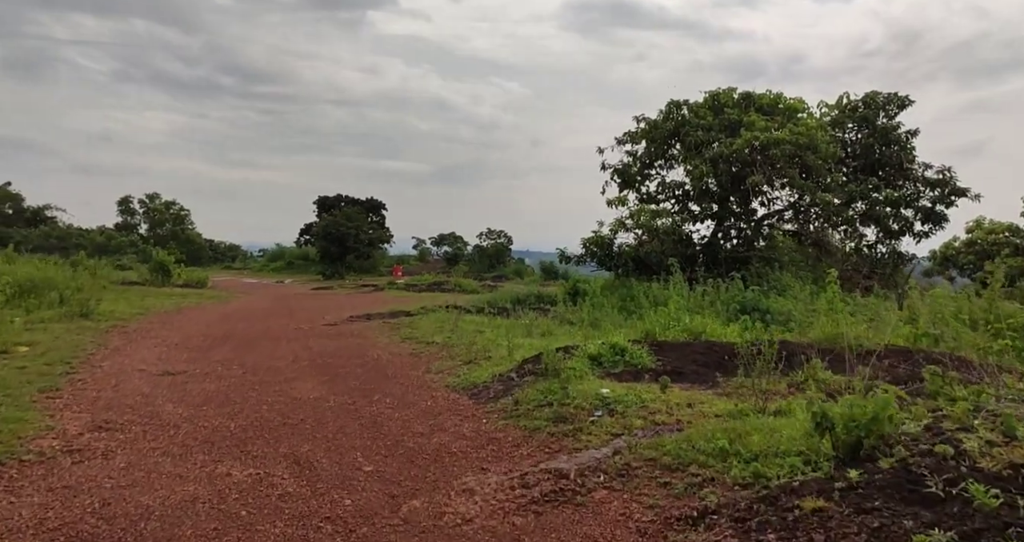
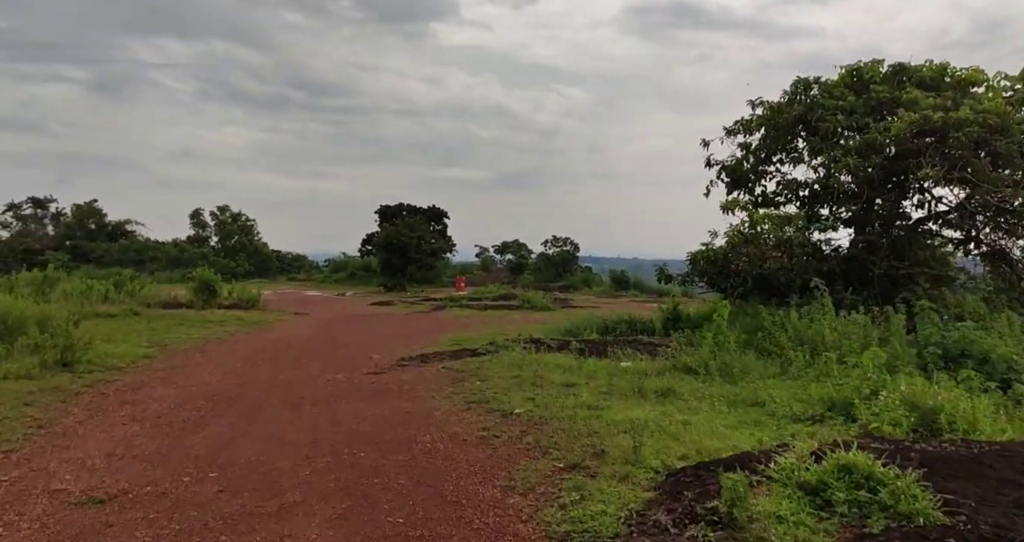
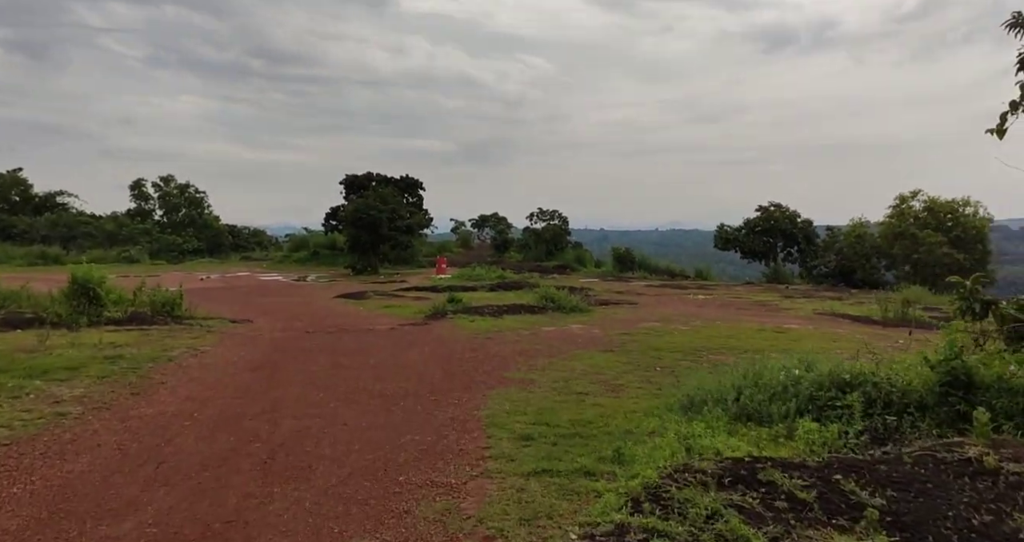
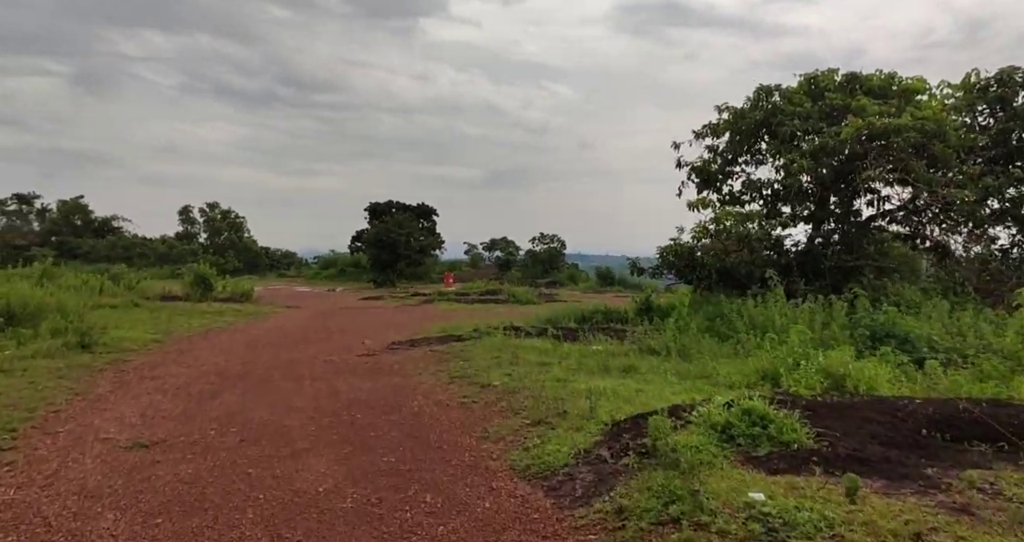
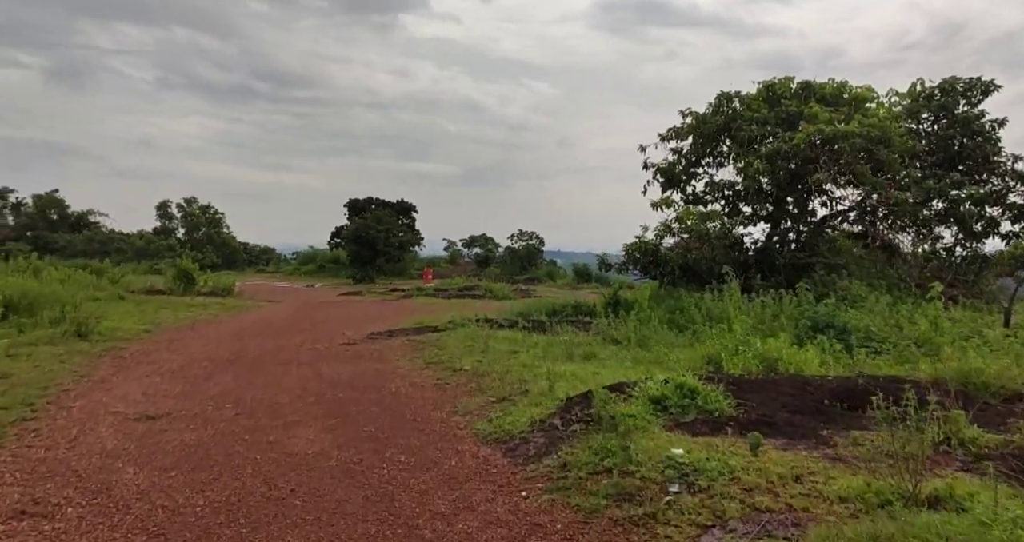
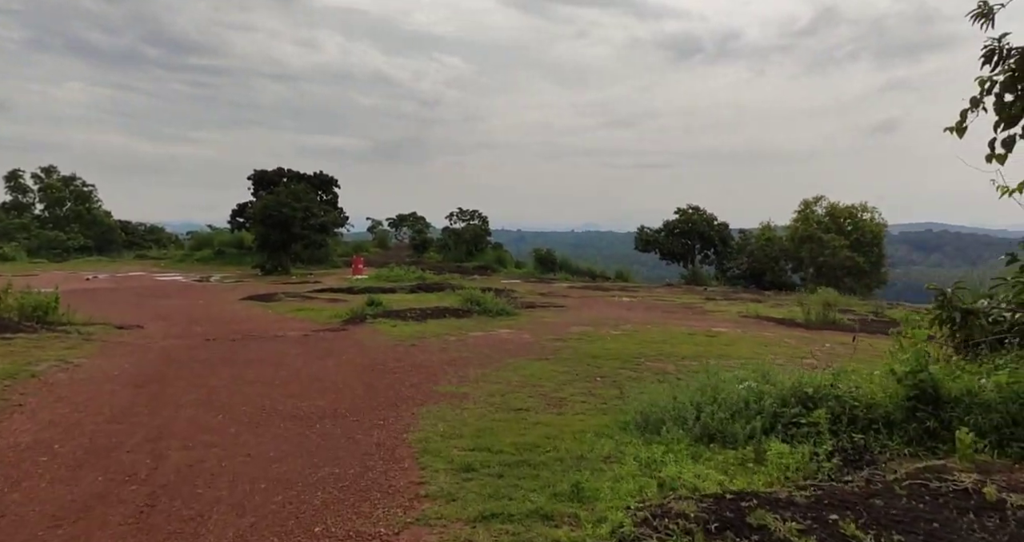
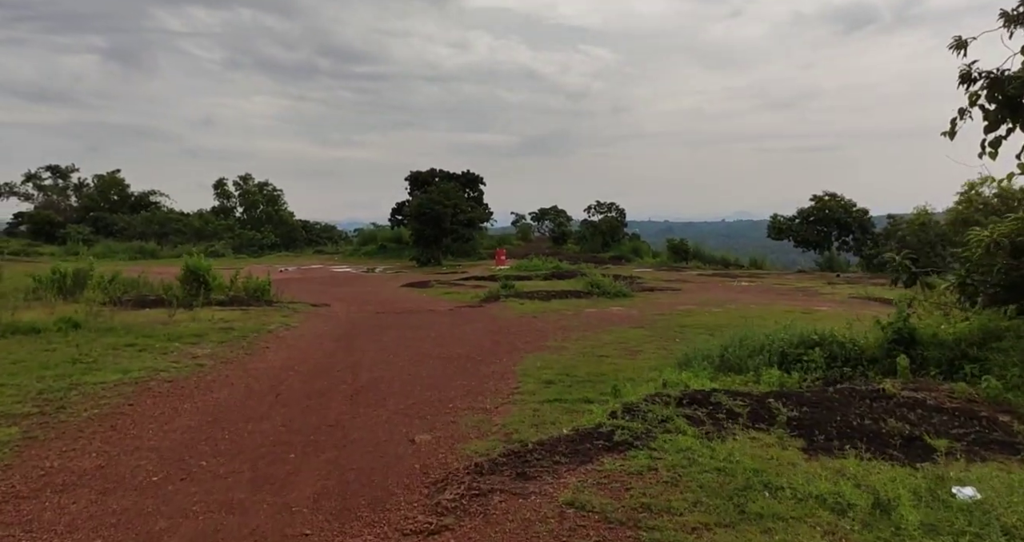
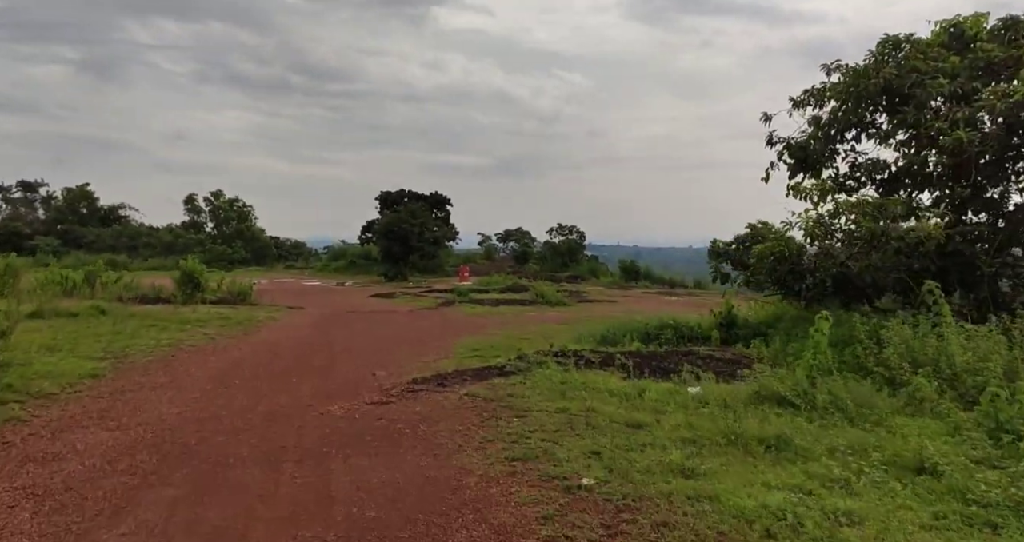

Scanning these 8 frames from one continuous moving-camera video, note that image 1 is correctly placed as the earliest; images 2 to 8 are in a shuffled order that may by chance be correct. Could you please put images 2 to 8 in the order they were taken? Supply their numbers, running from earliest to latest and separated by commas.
5, 4, 2, 8, 7, 3, 6
